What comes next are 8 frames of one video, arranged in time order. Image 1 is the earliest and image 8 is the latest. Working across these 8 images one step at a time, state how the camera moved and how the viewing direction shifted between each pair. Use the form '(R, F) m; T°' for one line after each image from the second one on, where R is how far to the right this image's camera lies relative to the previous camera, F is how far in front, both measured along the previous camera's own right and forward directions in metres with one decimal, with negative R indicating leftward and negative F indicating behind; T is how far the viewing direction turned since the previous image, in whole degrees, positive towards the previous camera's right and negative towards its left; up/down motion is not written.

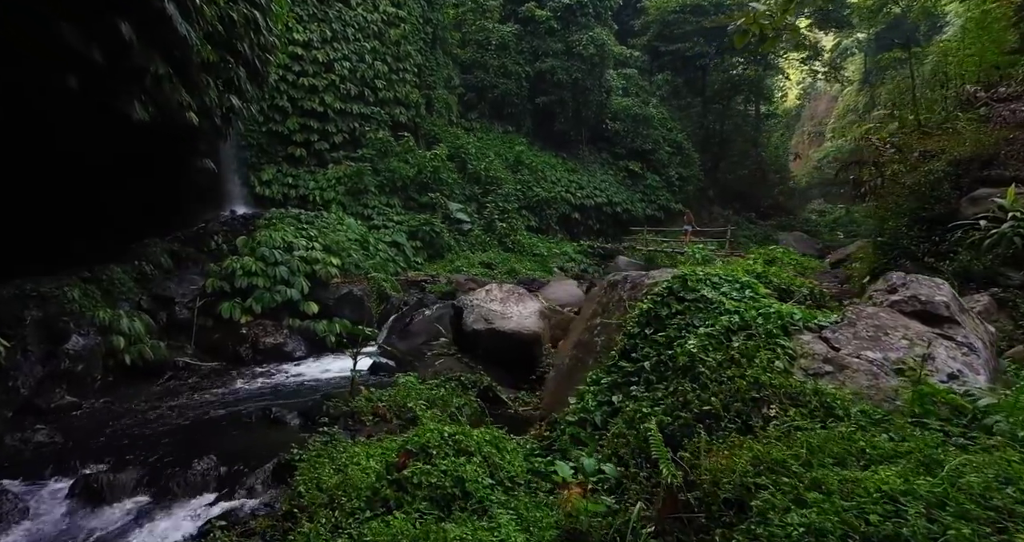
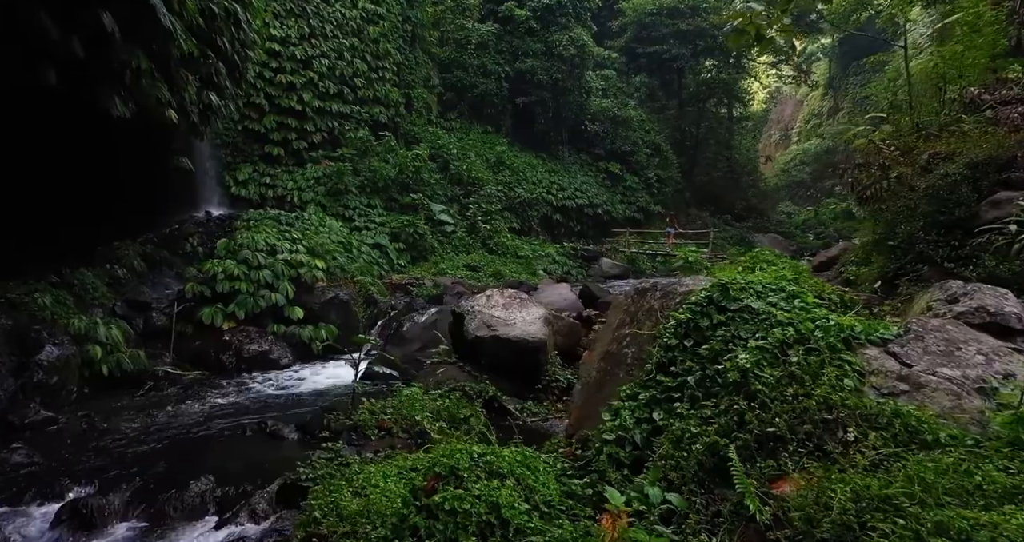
(-0.3, +0.2) m; +3°
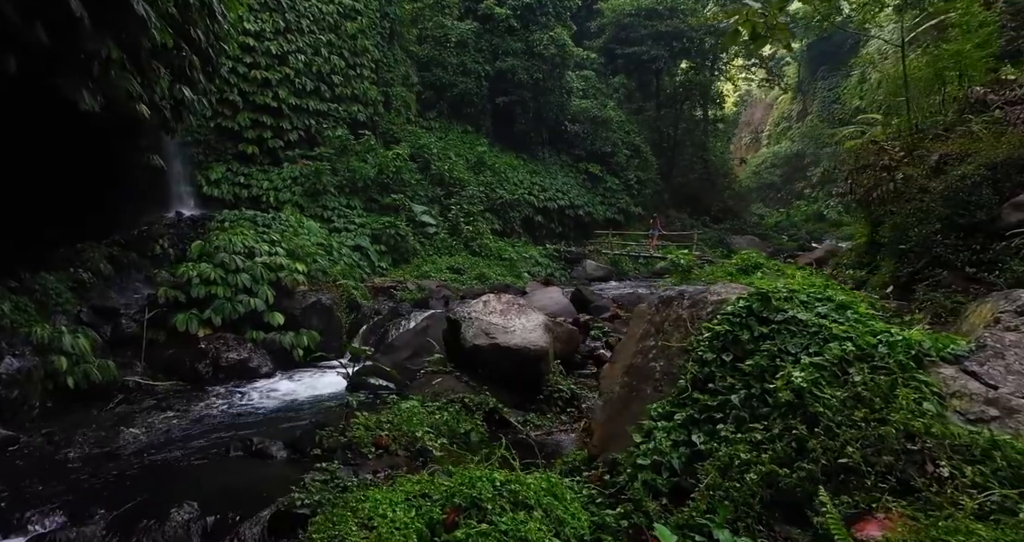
(-0.2, +0.2) m; +3°
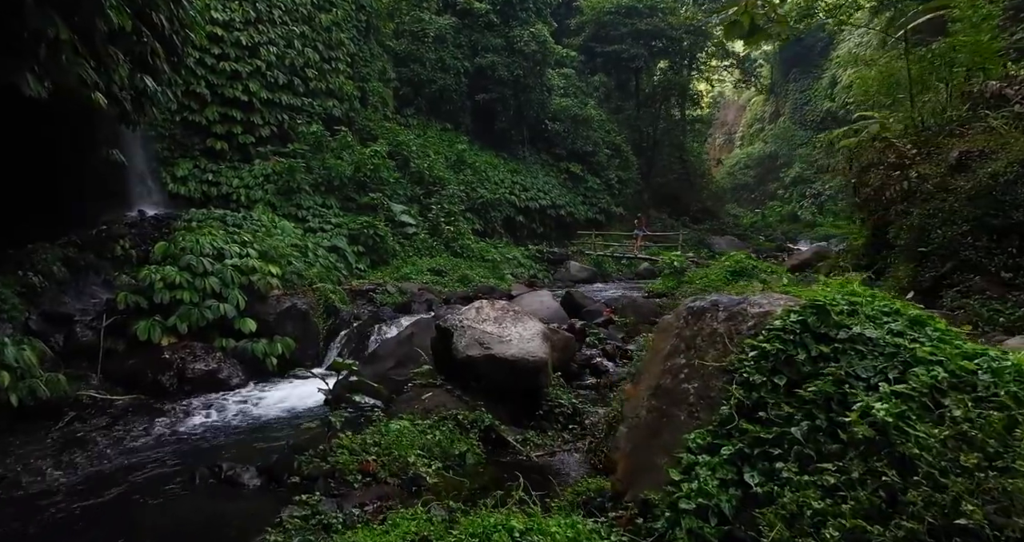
(-0.2, +0.4) m; +2°
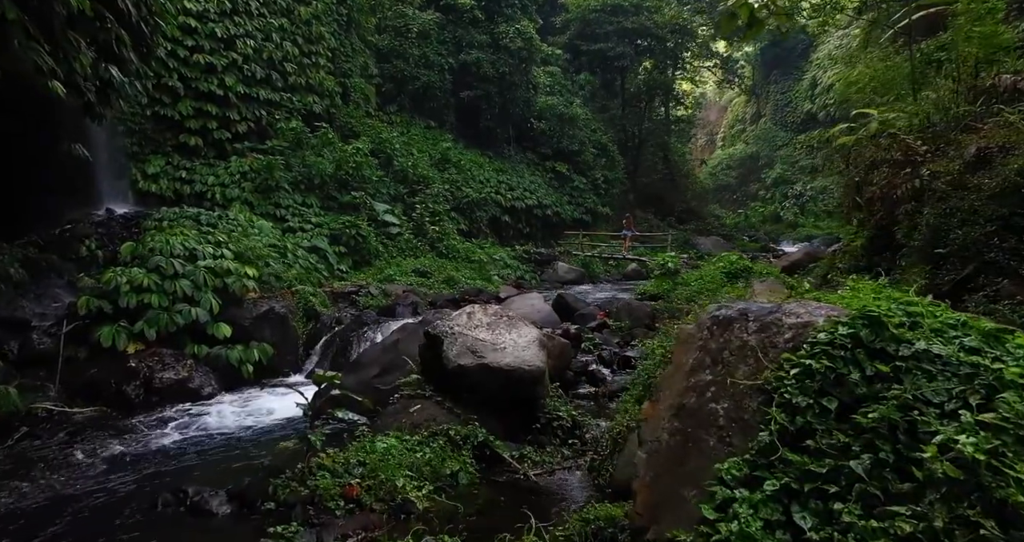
(-0.1, +0.3) m; +2°
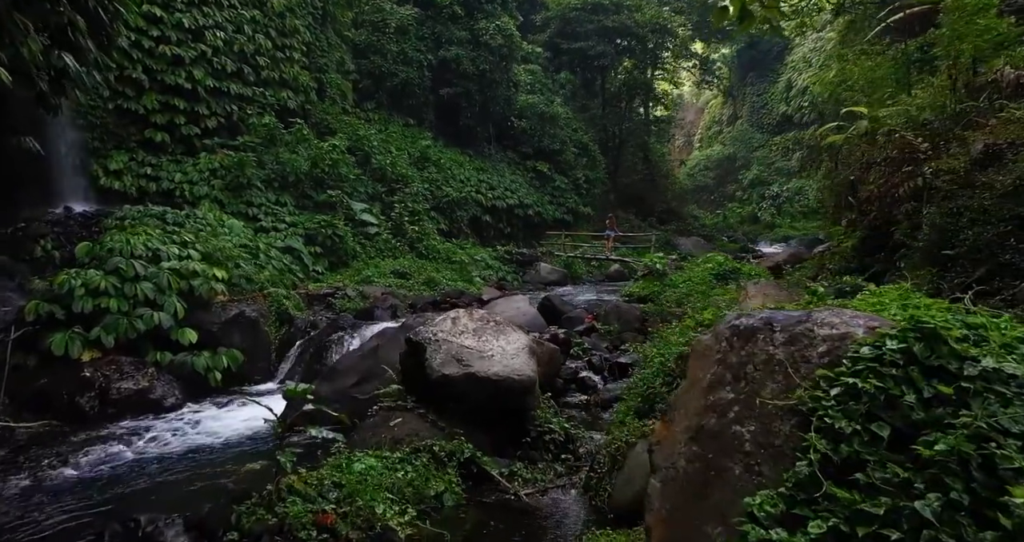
(-0.1, +0.3) m; +2°
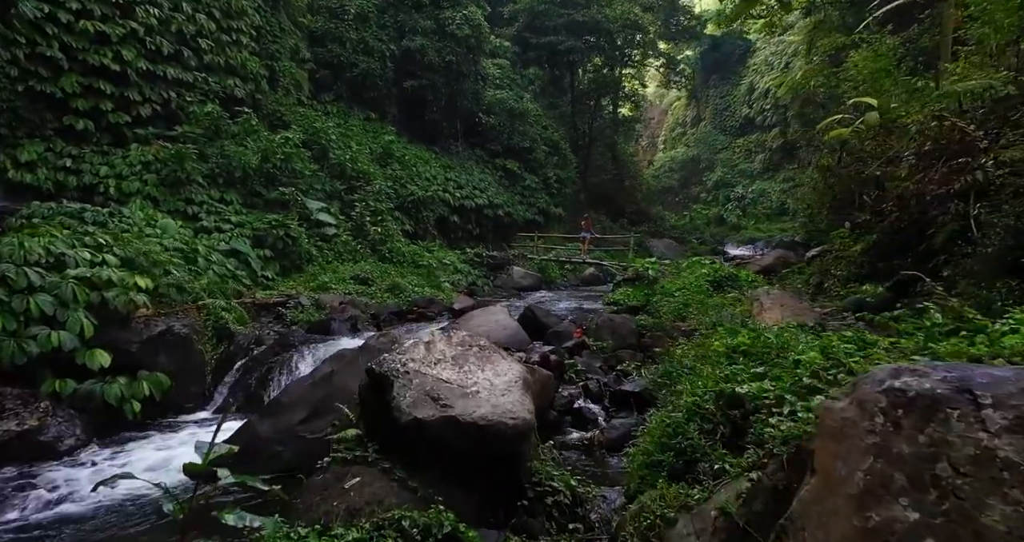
(-0.1, +0.9) m; +4°
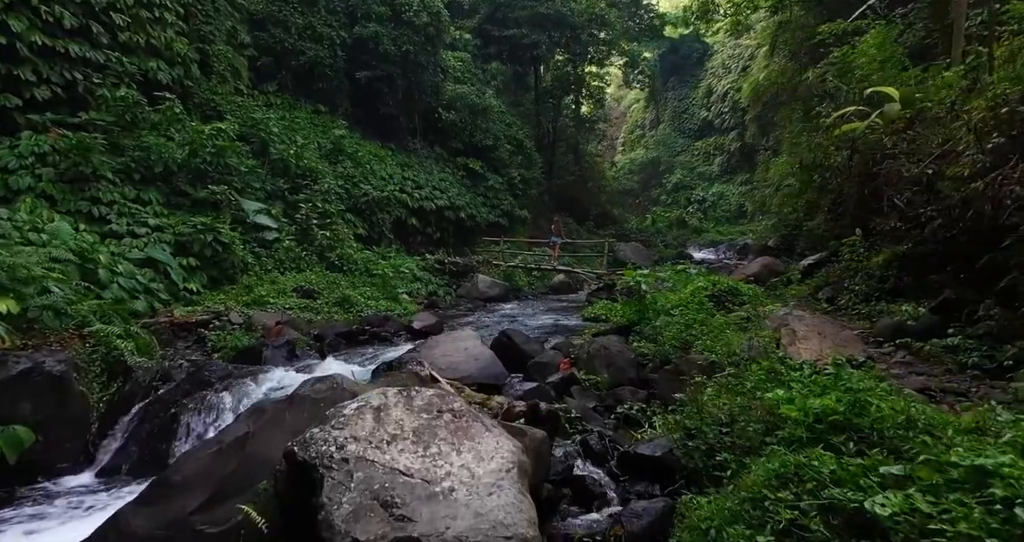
(-0.1, +1.2) m; +4°
